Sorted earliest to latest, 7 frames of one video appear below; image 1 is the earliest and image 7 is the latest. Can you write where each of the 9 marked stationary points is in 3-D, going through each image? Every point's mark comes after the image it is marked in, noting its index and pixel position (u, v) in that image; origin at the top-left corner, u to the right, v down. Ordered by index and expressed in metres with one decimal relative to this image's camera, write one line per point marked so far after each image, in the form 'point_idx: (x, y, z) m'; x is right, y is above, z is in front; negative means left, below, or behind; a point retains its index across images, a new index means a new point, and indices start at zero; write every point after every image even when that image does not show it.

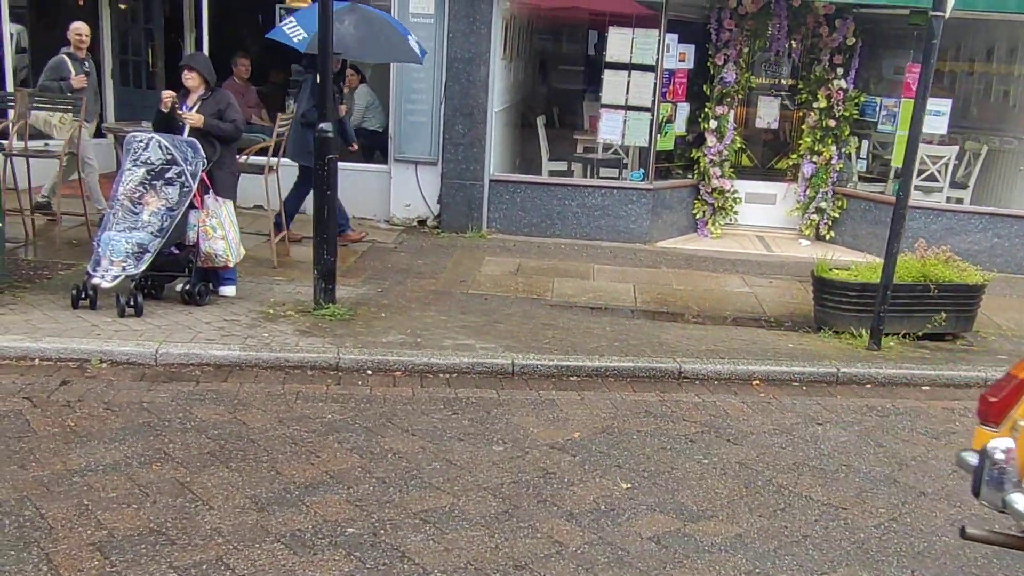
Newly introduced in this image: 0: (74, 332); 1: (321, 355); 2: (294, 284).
0: (-2.7, -0.3, +6.0) m
1: (-1.2, -0.4, +6.0) m
2: (-1.6, 0.0, +7.3) m
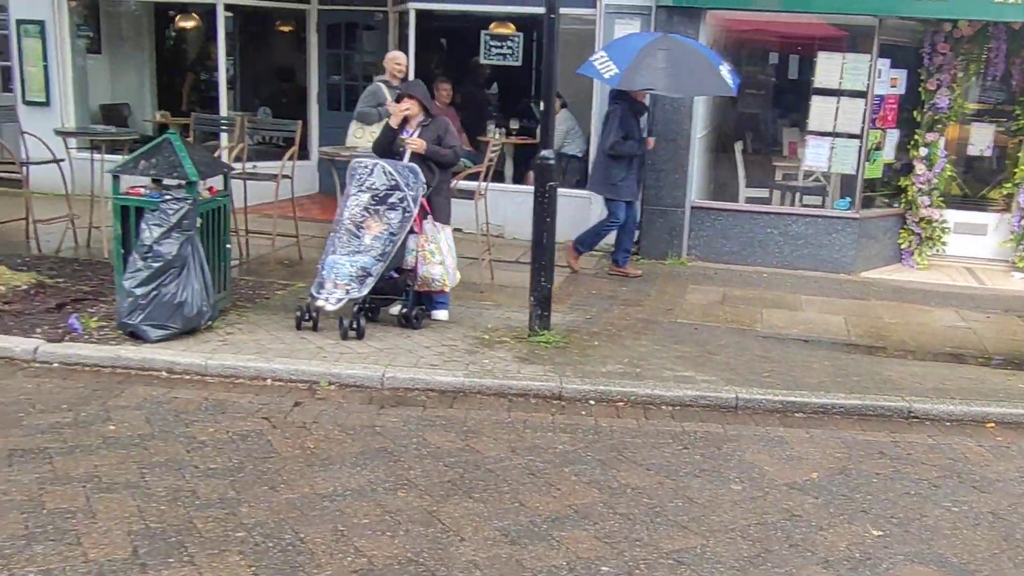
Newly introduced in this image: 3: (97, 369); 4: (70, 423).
0: (-1.3, -0.4, +6.1) m
1: (+0.2, -0.6, +6.0) m
2: (-0.1, -0.2, +7.3) m
3: (-2.4, -0.5, +5.7) m
4: (-2.3, -0.7, +5.0) m
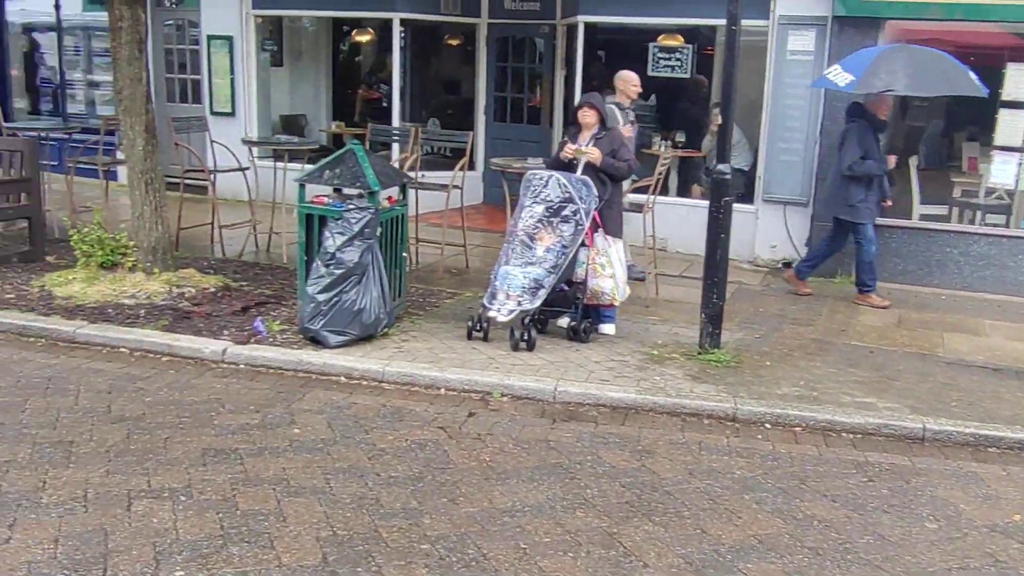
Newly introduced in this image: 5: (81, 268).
0: (-0.2, -0.5, +6.1) m
1: (+1.2, -0.7, +5.8) m
2: (+1.1, -0.3, +7.2) m
3: (-1.4, -0.5, +5.9) m
4: (-1.3, -0.7, +5.2) m
5: (-3.0, +0.1, +6.9) m
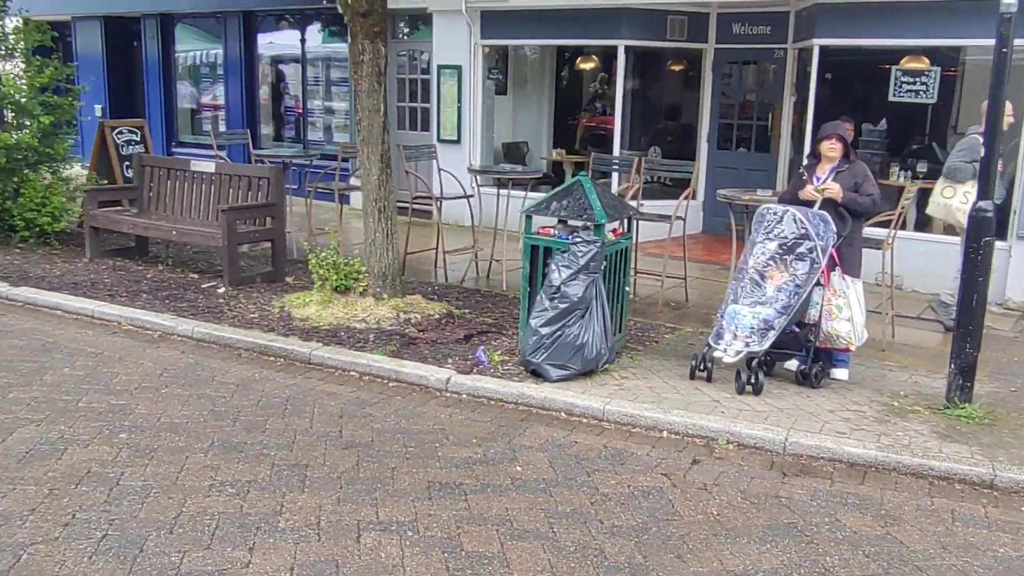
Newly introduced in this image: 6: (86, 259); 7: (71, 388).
0: (+1.1, -0.7, +5.9) m
1: (+2.5, -1.0, +5.3) m
2: (+2.7, -0.6, +6.6) m
3: (-0.1, -0.7, +5.9) m
4: (-0.2, -0.9, +5.2) m
5: (-1.4, 0.0, +7.2) m
6: (-3.5, +0.2, +8.2) m
7: (-2.5, -0.6, +5.7) m
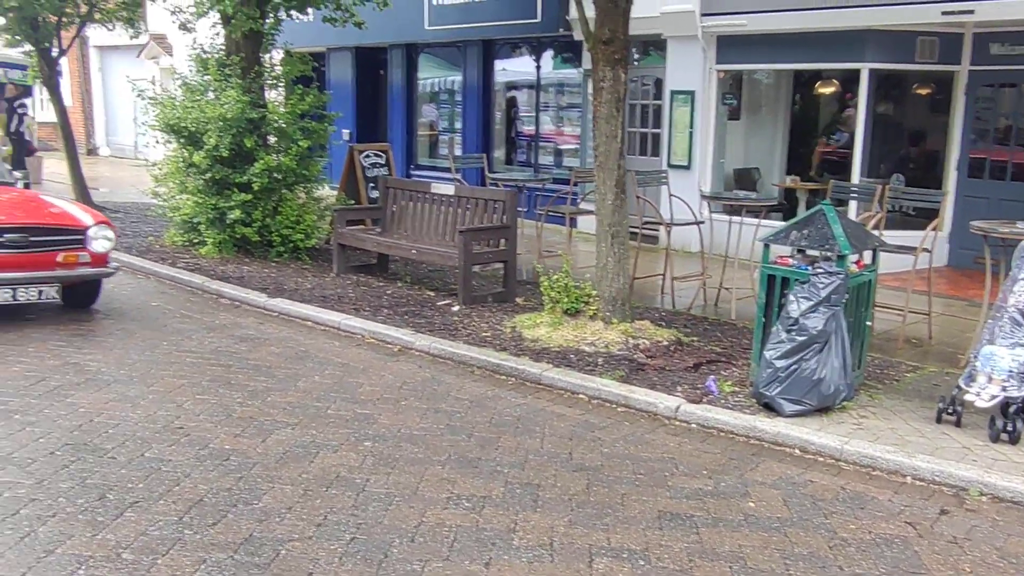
0: (+2.4, -0.9, +5.5) m
1: (+3.6, -1.2, +4.6) m
2: (+4.1, -0.9, +5.9) m
3: (+1.3, -0.9, +5.8) m
4: (+1.0, -1.1, +5.1) m
5: (+0.3, -0.2, +7.3) m
6: (-1.6, +0.1, +8.7) m
7: (-1.2, -0.7, +6.0) m
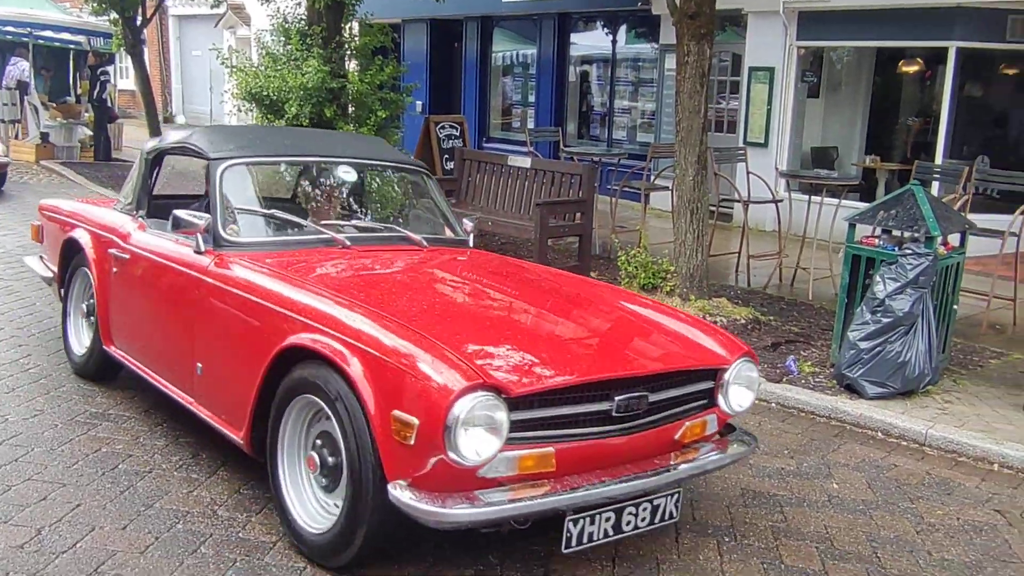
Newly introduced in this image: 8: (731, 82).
0: (+2.9, -0.8, +5.4) m
1: (+4.0, -1.2, +4.5) m
2: (+4.6, -0.8, +5.7) m
3: (+1.8, -0.8, +5.7) m
4: (+1.5, -0.9, +5.0) m
5: (+0.8, 0.0, +7.3) m
6: (-0.9, +0.4, +8.7) m
7: (-0.7, -0.5, +6.1) m
8: (+2.6, +2.5, +11.8) m
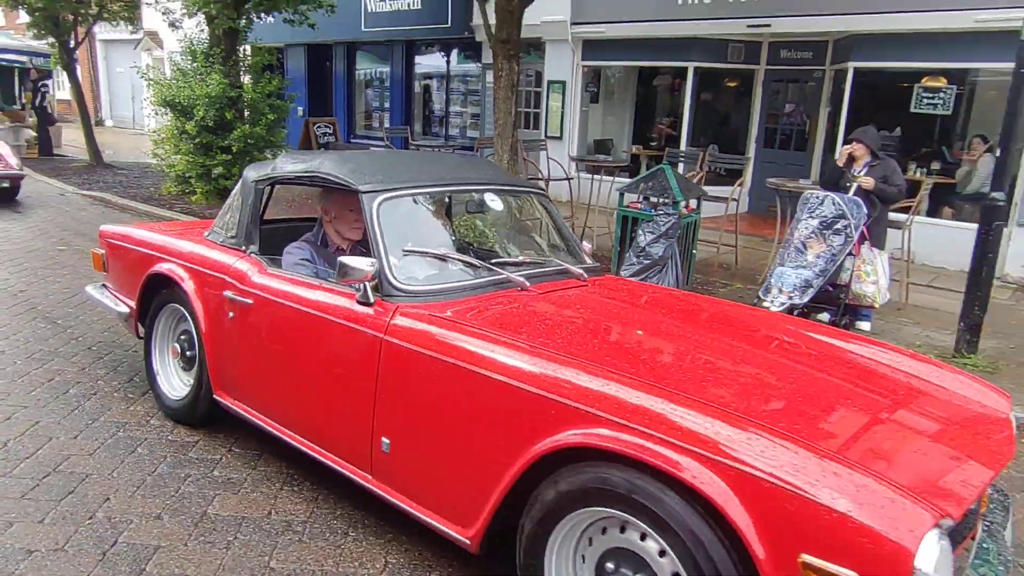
0: (+1.8, -0.4, +8.2) m
1: (+3.1, -0.7, +7.5) m
2: (+3.5, -0.3, +8.8) m
3: (+0.7, -0.3, +8.4) m
4: (+0.5, -0.5, +7.6) m
5: (-0.5, +0.4, +9.7) m
6: (-2.5, +0.8, +10.9) m
7: (-1.8, -0.1, +8.3) m
8: (+0.4, +3.0, +14.4) m
